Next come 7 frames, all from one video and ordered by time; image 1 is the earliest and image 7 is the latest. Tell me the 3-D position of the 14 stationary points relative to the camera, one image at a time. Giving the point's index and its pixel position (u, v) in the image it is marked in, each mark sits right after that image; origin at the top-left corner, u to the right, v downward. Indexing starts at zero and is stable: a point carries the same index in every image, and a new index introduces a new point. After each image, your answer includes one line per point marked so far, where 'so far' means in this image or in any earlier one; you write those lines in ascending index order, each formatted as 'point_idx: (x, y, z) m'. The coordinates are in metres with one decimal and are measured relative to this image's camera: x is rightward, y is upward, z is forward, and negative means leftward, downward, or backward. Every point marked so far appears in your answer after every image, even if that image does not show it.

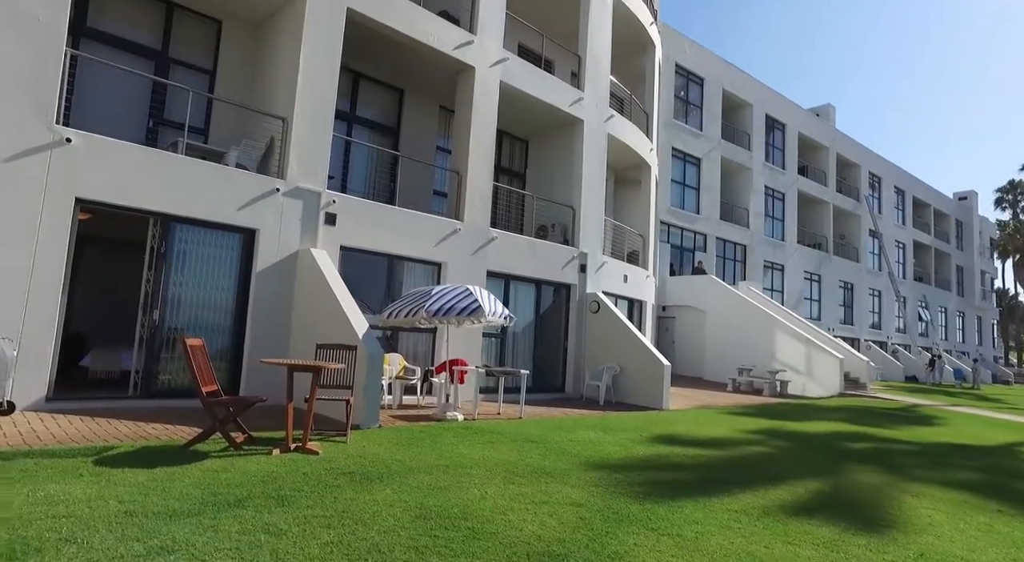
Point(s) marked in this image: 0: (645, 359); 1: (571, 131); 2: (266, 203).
0: (+3.1, -1.8, +14.2) m
1: (+1.5, +3.9, +15.6) m
2: (-3.9, +1.2, +9.4) m
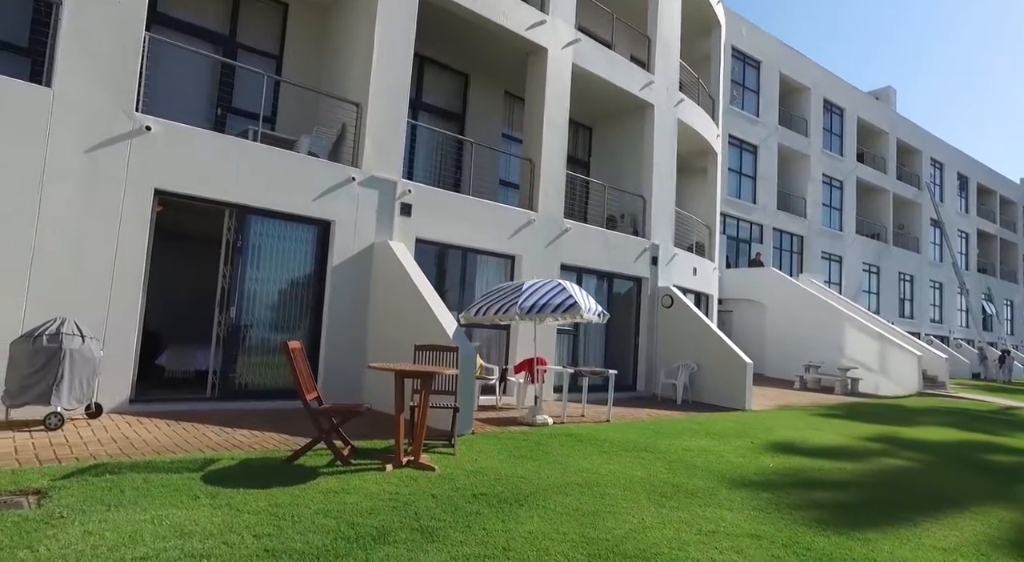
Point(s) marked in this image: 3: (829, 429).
0: (+4.7, -1.7, +13.4) m
1: (+3.2, +4.0, +14.8) m
2: (-2.5, +1.3, +8.9) m
3: (+5.1, -2.4, +9.7) m
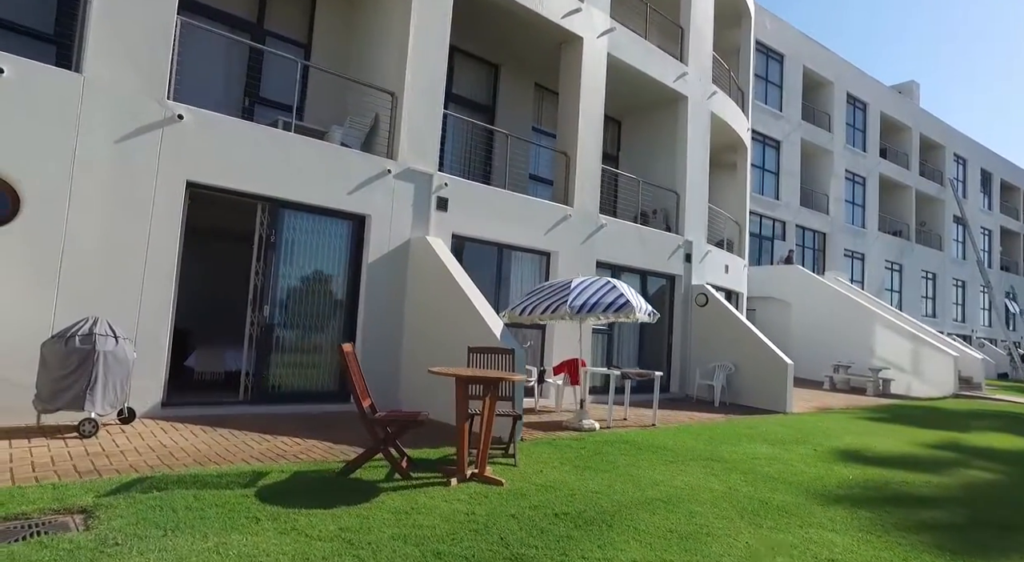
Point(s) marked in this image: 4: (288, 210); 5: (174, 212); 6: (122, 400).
0: (+5.4, -1.6, +12.9) m
1: (+3.8, +4.1, +14.3) m
2: (-1.9, +1.3, +8.5) m
3: (+5.7, -2.4, +9.2) m
4: (-2.9, +0.9, +7.9) m
5: (-3.8, +0.8, +6.8) m
6: (-3.8, -1.2, +5.8) m
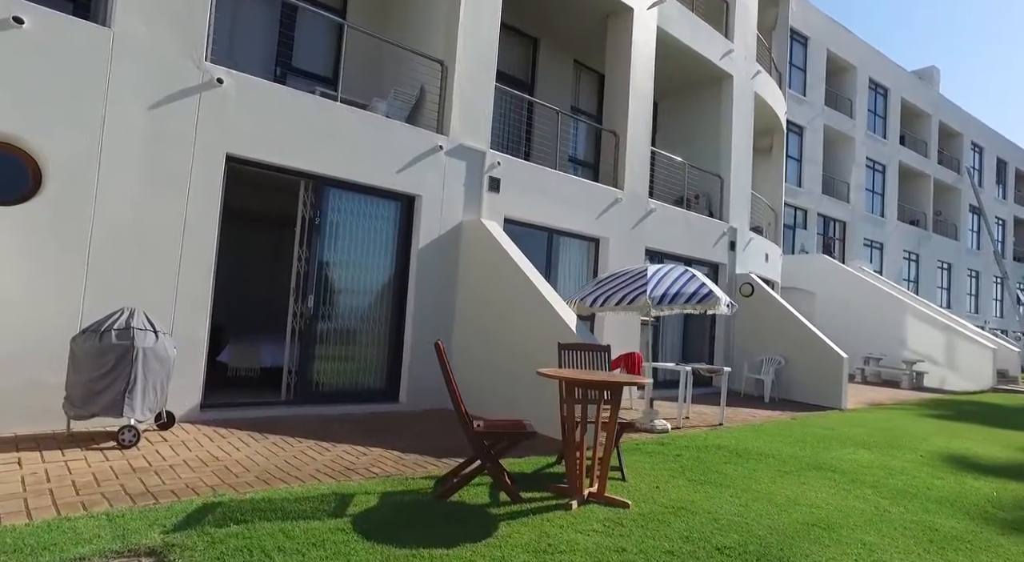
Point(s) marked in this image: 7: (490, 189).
0: (+6.2, -1.4, +12.2) m
1: (+4.6, +4.3, +13.5) m
2: (-1.1, +1.5, +7.7) m
3: (+6.5, -2.2, +8.6) m
4: (-2.1, +1.1, +7.1) m
5: (-3.0, +0.9, +6.0) m
6: (-3.0, -1.0, +5.1) m
7: (-0.3, +1.3, +8.4) m
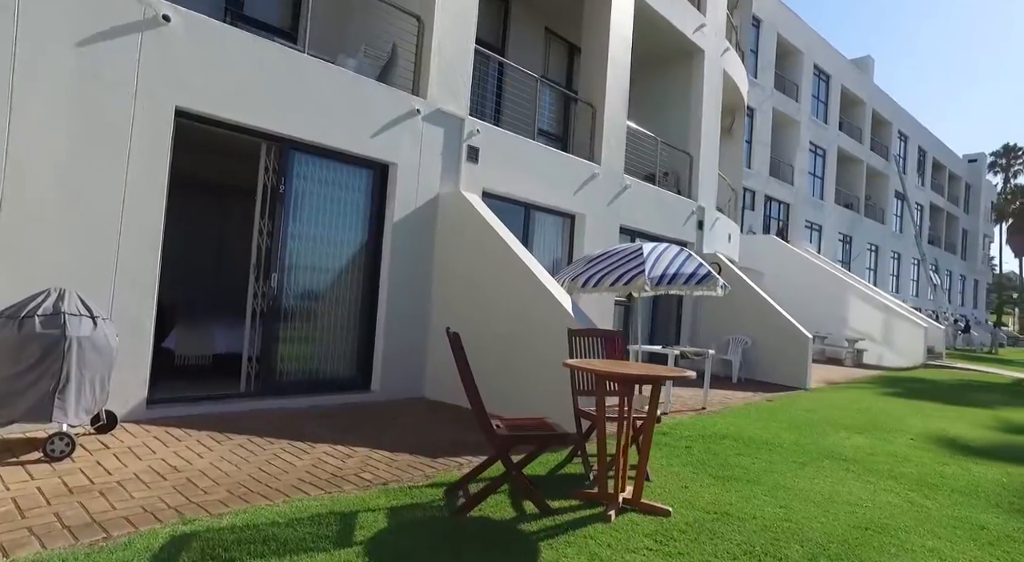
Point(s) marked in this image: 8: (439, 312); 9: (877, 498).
0: (+5.5, -1.0, +12.2) m
1: (+3.9, +4.8, +13.2) m
2: (-1.3, +1.8, +7.0) m
3: (+6.2, -2.0, +8.7) m
4: (-2.2, +1.3, +6.2) m
5: (-3.0, +1.1, +5.1) m
6: (-2.9, -0.9, +4.3) m
7: (-0.6, +1.6, +7.7) m
8: (-0.9, -0.4, +7.4) m
9: (+2.6, -1.5, +4.2) m
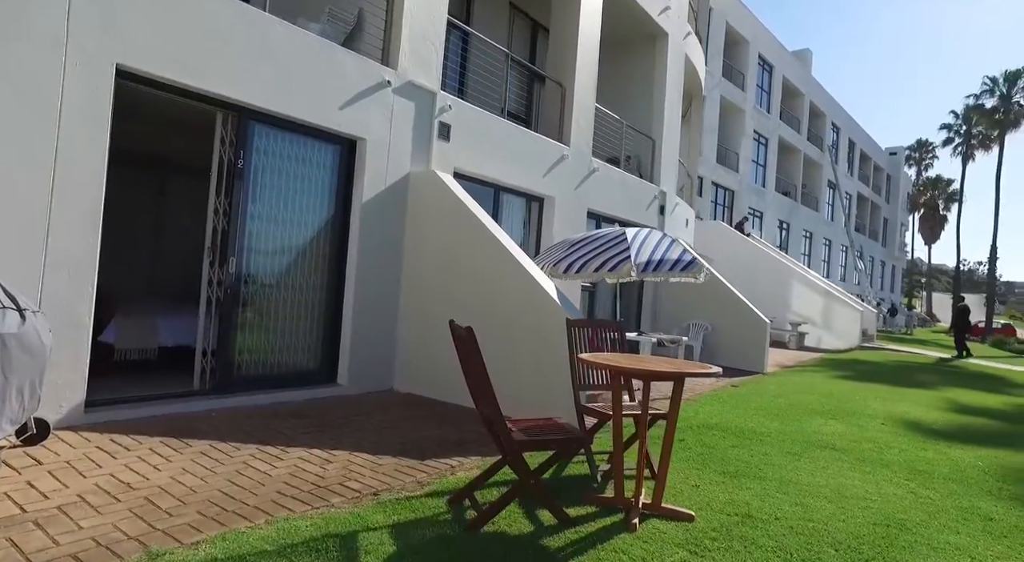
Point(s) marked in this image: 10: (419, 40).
0: (+4.7, -0.7, +12.4) m
1: (+3.0, +5.1, +13.0) m
2: (-1.5, +1.9, +6.4) m
3: (+5.8, -1.8, +9.0) m
4: (-2.4, +1.5, +5.6) m
5: (-3.0, +1.2, +4.4) m
6: (-2.9, -0.8, +3.7) m
7: (-0.9, +1.7, +7.3) m
8: (-1.2, -0.2, +6.9) m
9: (+2.6, -1.4, +4.2) m
10: (-1.1, +2.8, +6.9) m
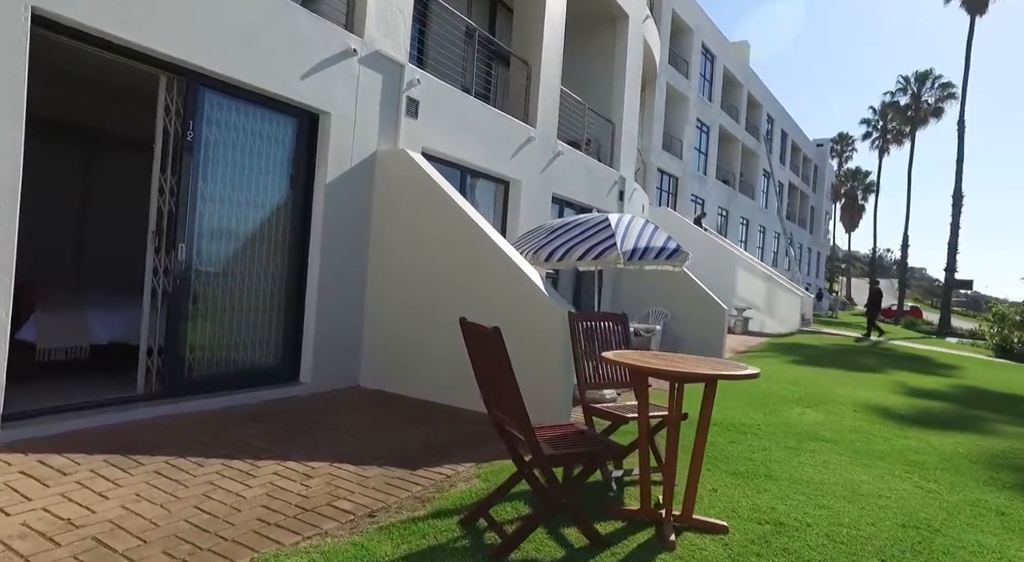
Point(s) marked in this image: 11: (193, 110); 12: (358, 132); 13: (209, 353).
0: (+3.9, -0.5, +12.4) m
1: (+2.1, +5.4, +12.8) m
2: (-1.7, +2.0, +5.8) m
3: (+5.3, -1.6, +9.2) m
4: (-2.5, +1.6, +5.0) m
5: (-3.0, +1.3, +3.7) m
6: (-2.8, -0.7, +3.0) m
7: (-1.2, +1.9, +6.7) m
8: (-1.4, -0.1, +6.4) m
9: (+2.6, -1.4, +4.1) m
10: (-1.3, +2.9, +6.3) m
11: (-2.6, +1.4, +4.8) m
12: (-1.6, +1.5, +6.1) m
13: (-2.6, -0.6, +5.2) m
